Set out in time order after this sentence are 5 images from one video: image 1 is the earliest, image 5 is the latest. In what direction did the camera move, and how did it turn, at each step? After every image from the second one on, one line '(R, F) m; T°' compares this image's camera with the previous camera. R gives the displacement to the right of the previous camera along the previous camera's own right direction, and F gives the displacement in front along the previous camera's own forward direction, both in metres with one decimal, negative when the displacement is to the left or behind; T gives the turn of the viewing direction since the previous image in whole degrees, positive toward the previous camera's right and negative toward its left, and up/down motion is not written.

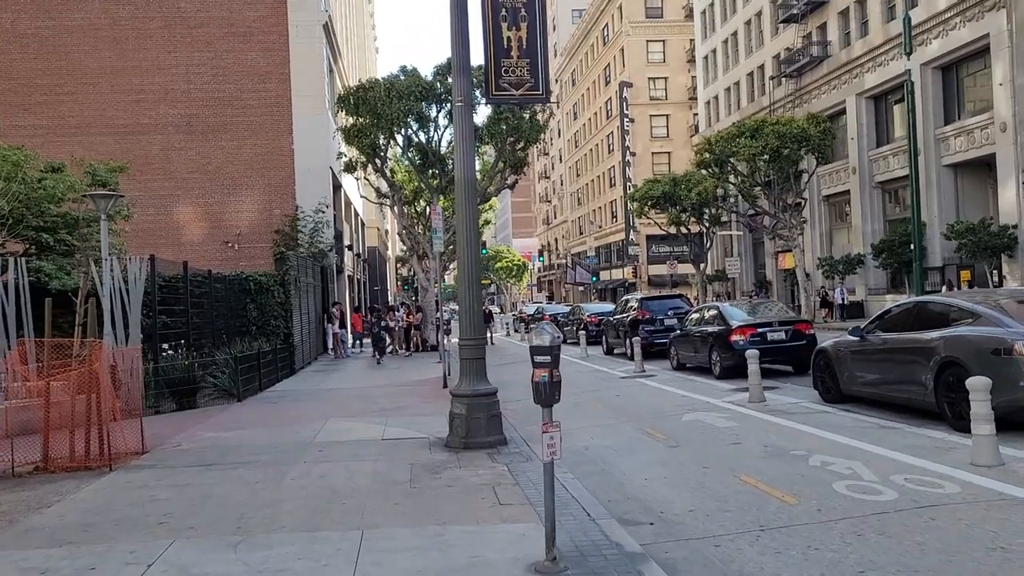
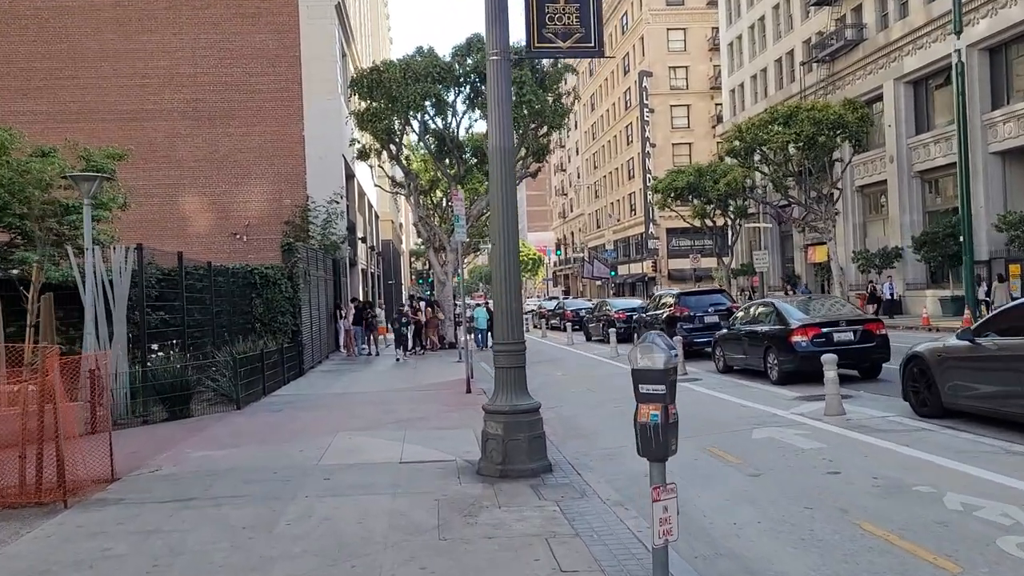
(-0.3, +1.7) m; -1°
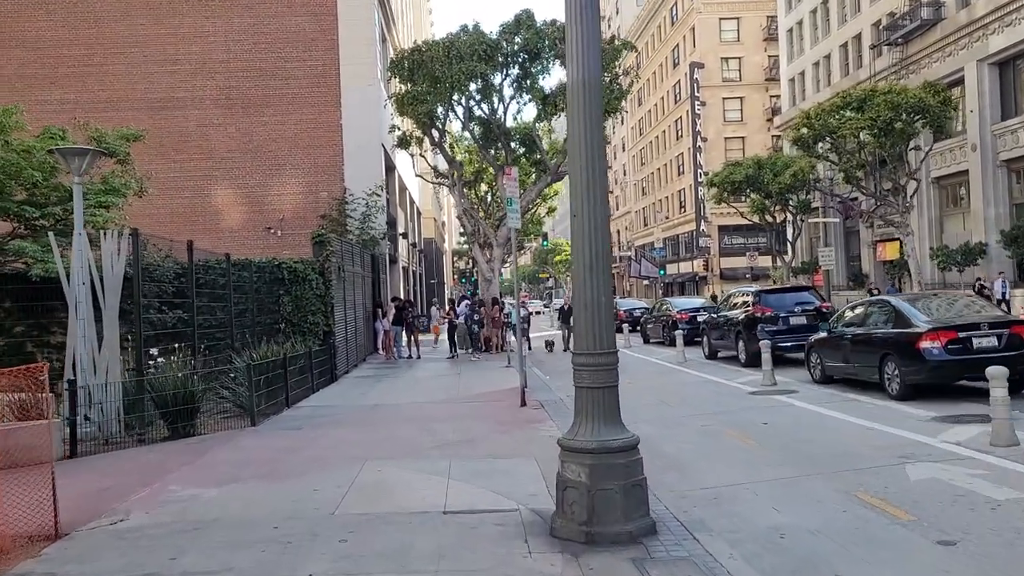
(-0.3, +2.3) m; -3°
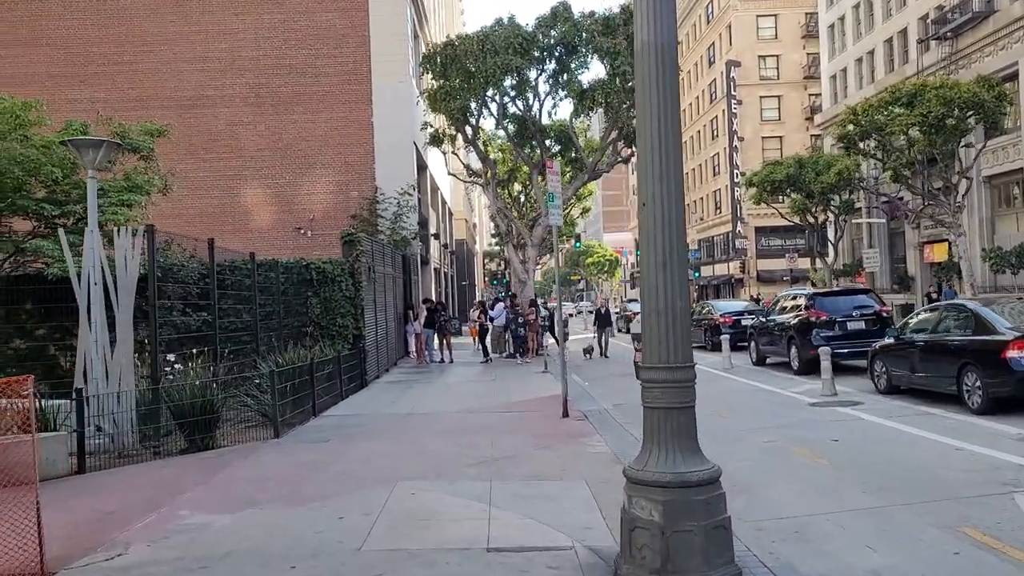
(-0.2, +0.9) m; -2°
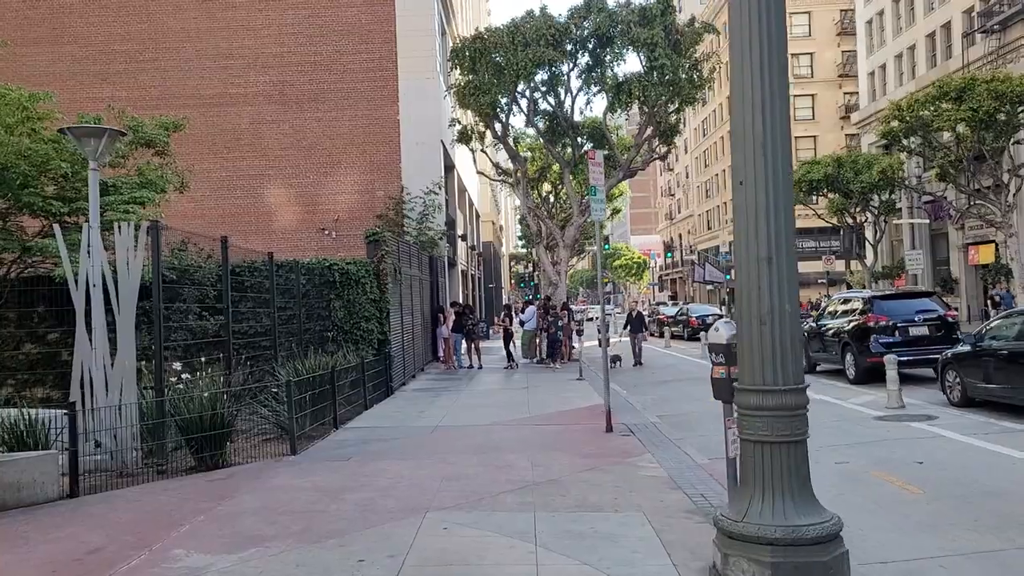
(-0.2, +1.0) m; -2°
